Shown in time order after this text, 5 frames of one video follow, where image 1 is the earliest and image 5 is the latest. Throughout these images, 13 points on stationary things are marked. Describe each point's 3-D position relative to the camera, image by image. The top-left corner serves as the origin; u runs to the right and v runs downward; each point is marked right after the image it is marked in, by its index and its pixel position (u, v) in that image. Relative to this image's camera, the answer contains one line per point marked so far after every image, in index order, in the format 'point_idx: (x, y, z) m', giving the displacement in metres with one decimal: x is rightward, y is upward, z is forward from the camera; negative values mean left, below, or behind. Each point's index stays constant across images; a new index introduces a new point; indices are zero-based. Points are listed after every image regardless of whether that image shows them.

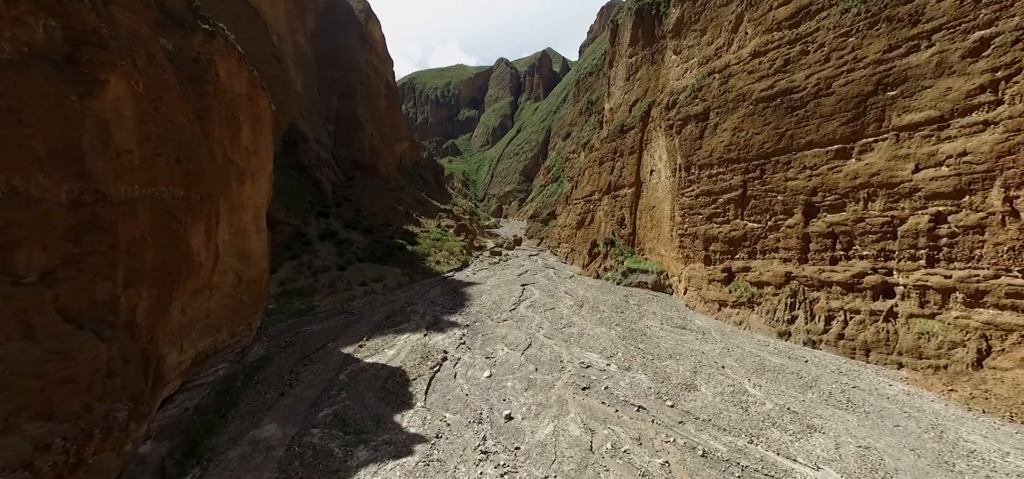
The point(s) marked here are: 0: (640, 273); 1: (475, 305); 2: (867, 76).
0: (+5.6, -1.5, +14.1) m
1: (-1.2, -2.5, +12.4) m
2: (+7.2, +3.3, +6.9) m
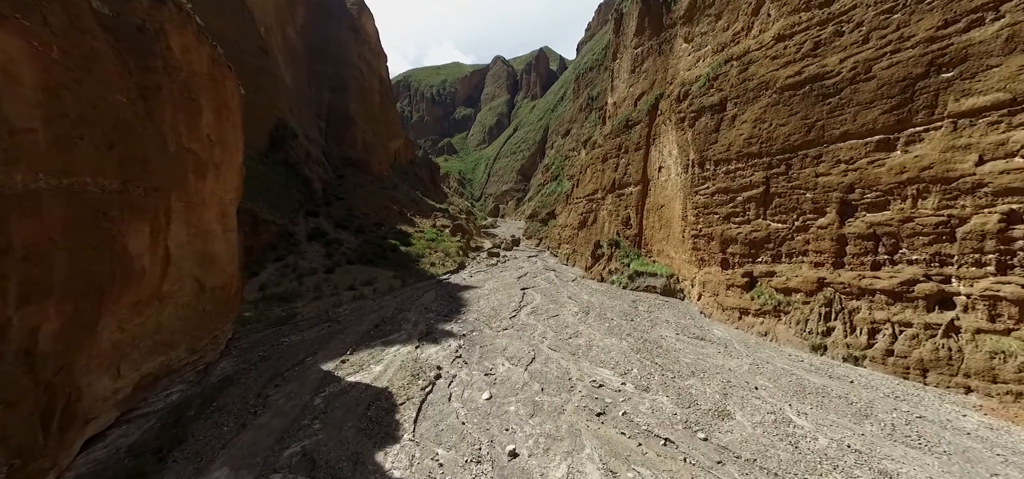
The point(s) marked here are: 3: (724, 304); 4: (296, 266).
0: (+5.5, -1.5, +13.2) m
1: (-1.2, -2.5, +11.6) m
2: (+7.3, +3.3, +6.1) m
3: (+5.8, -1.8, +9.1) m
4: (-9.7, -1.2, +15.1) m
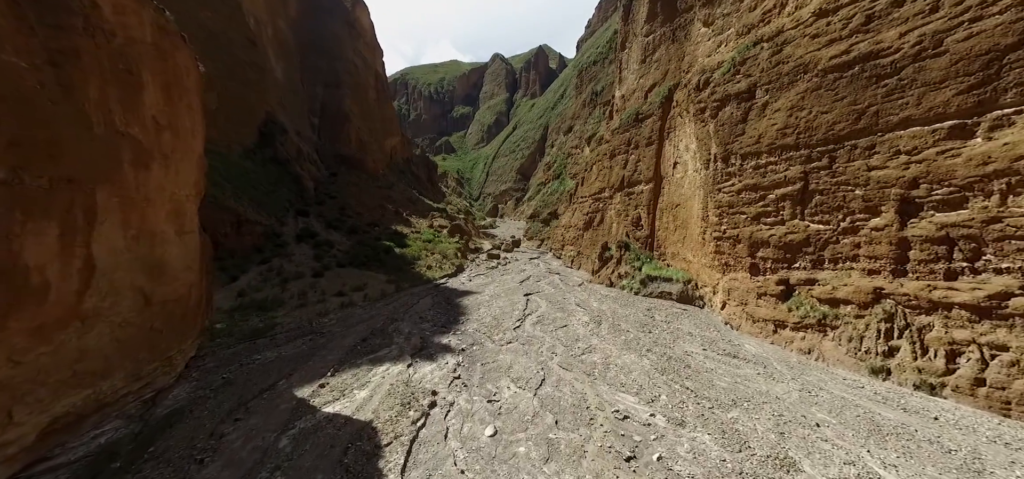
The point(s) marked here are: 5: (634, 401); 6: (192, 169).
0: (+5.6, -1.6, +12.3) m
1: (-1.1, -2.6, +10.5) m
2: (+7.4, +3.2, +5.1) m
3: (+5.9, -1.8, +8.1) m
4: (-9.6, -1.3, +14.1) m
5: (+2.1, -2.8, +5.8) m
6: (-5.7, +1.3, +6.0) m
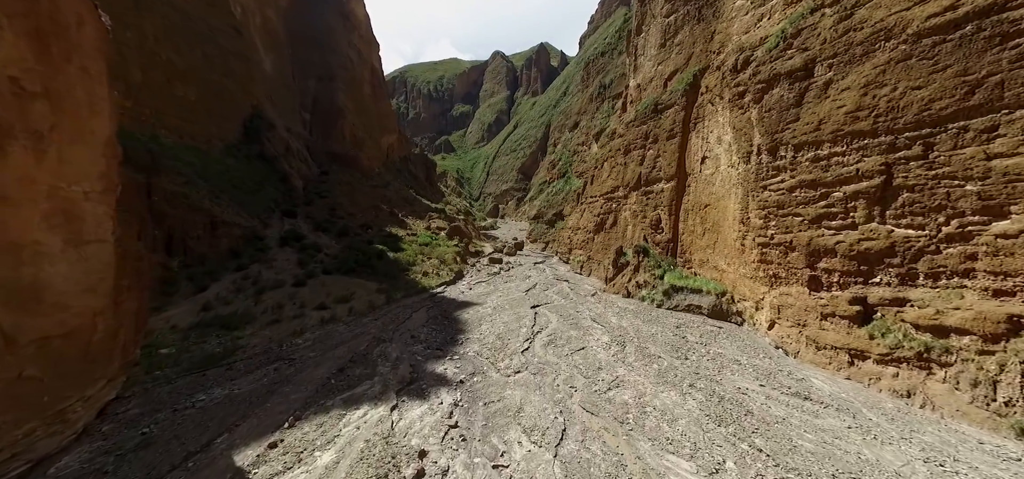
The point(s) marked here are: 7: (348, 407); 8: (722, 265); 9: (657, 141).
0: (+5.8, -1.7, +10.7) m
1: (-1.0, -2.7, +9.0) m
2: (+7.6, +3.1, +3.6) m
3: (+6.1, -2.0, +6.6) m
4: (-9.4, -1.5, +12.5) m
5: (+2.3, -2.9, +4.3) m
6: (-5.5, +1.1, +4.4) m
7: (-2.8, -2.8, +5.7) m
8: (+6.3, -0.8, +10.2) m
9: (+6.1, +4.1, +14.2) m
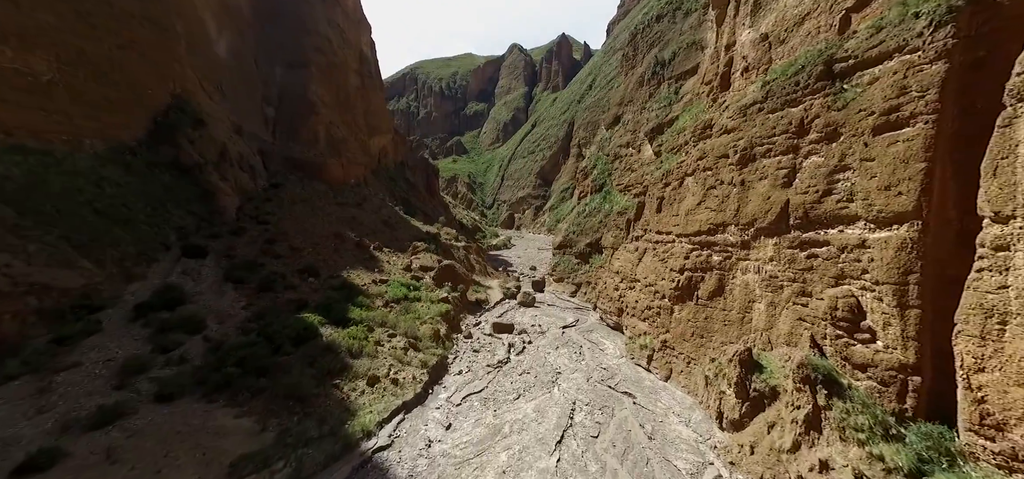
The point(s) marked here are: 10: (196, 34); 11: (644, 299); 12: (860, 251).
0: (+6.0, -3.8, +2.9) m
1: (-0.8, -4.7, +1.5) m
2: (+7.5, +1.2, -4.2) m
3: (+6.1, -3.9, -1.2) m
4: (-9.1, -3.4, +5.4) m
5: (+2.2, -4.8, -3.4) m
6: (-5.6, -0.7, -2.8) m
7: (-2.8, -4.7, -1.7) m
8: (+6.5, -2.8, +2.4) m
9: (+6.5, +2.0, +6.5) m
10: (-17.6, +11.1, +18.5) m
11: (+4.6, -2.2, +12.0) m
12: (+6.4, -0.3, +5.9) m
